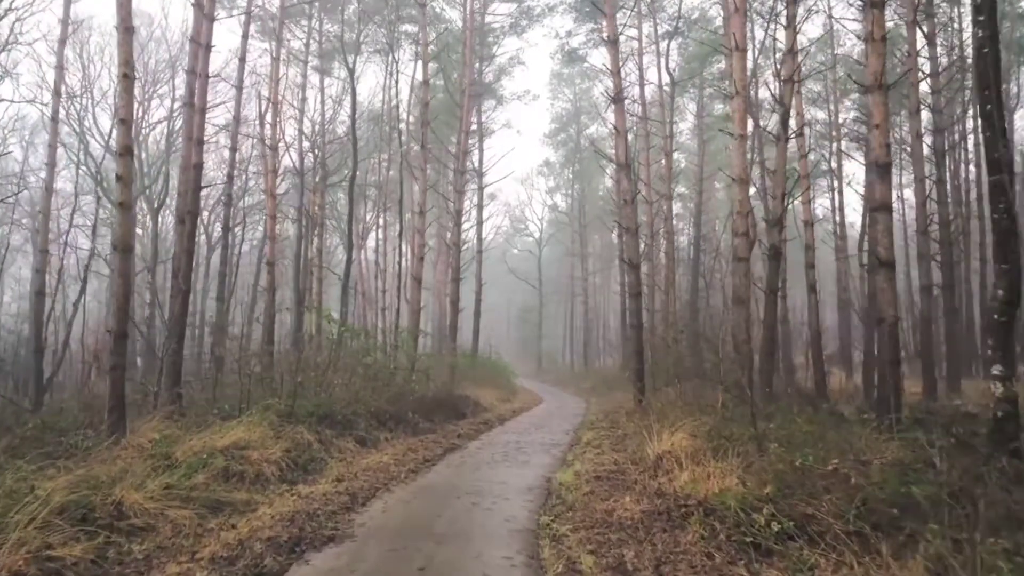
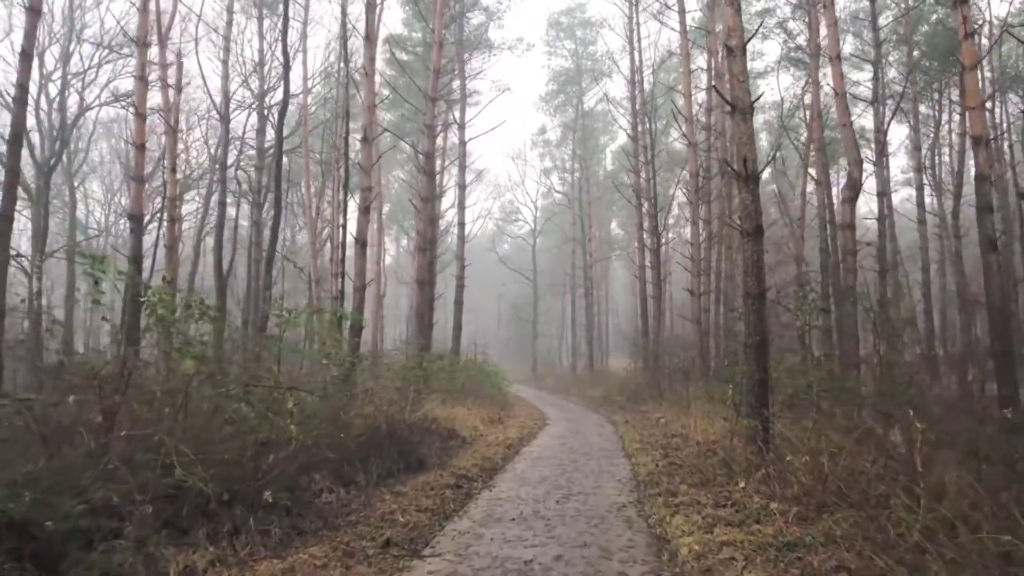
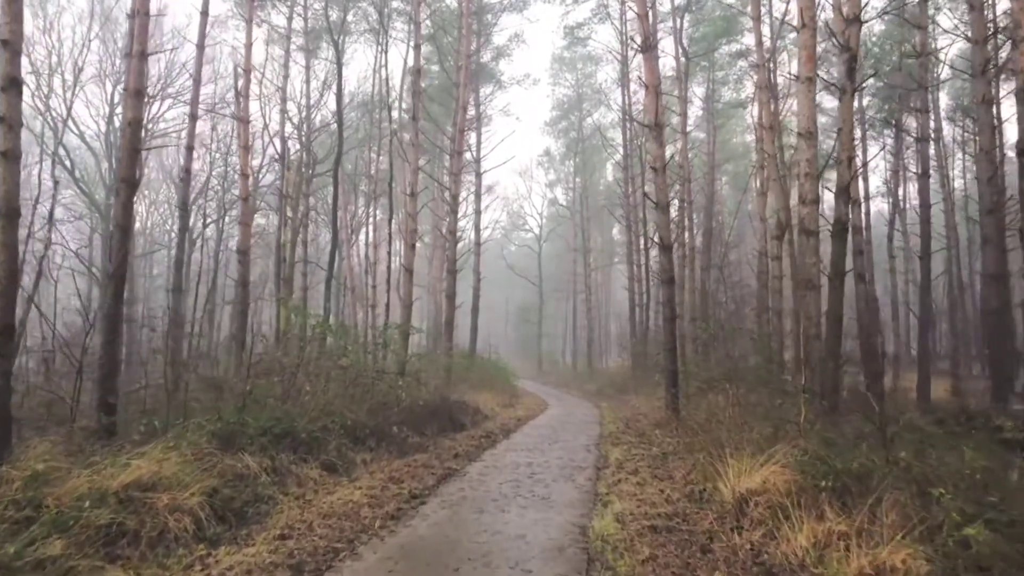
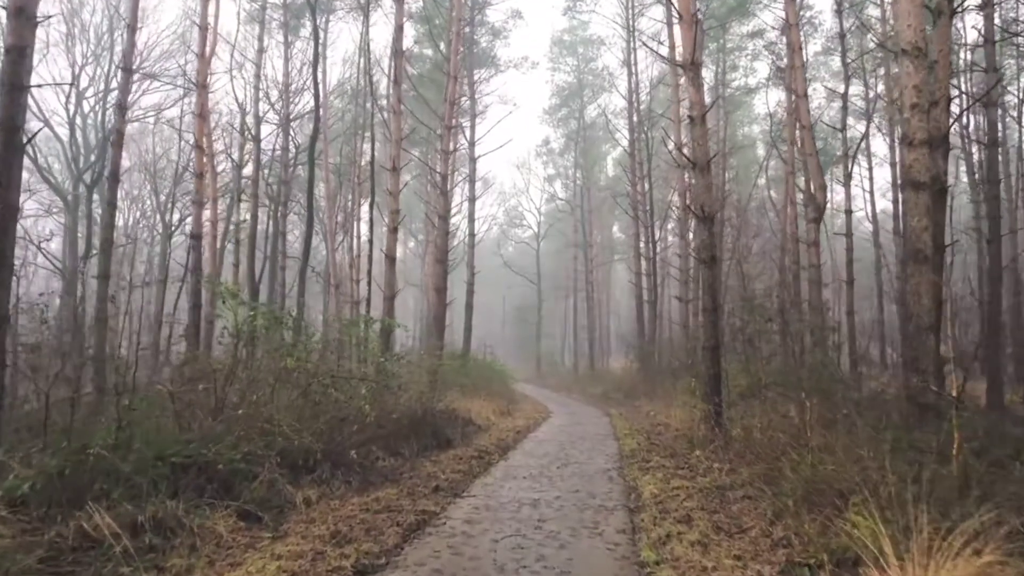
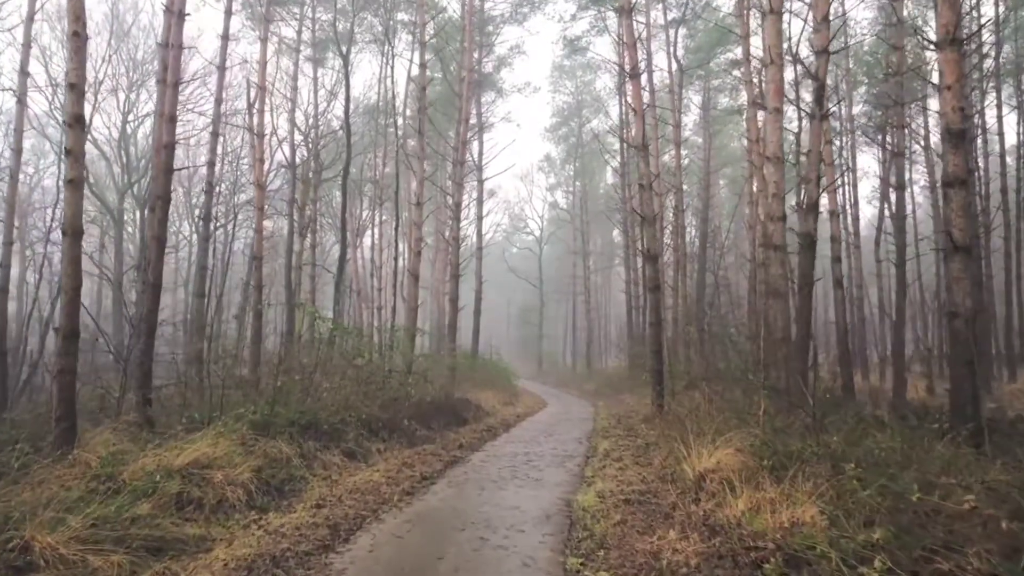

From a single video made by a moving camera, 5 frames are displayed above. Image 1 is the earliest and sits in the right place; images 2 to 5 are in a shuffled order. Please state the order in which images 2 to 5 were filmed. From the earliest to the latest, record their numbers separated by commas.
5, 3, 4, 2
